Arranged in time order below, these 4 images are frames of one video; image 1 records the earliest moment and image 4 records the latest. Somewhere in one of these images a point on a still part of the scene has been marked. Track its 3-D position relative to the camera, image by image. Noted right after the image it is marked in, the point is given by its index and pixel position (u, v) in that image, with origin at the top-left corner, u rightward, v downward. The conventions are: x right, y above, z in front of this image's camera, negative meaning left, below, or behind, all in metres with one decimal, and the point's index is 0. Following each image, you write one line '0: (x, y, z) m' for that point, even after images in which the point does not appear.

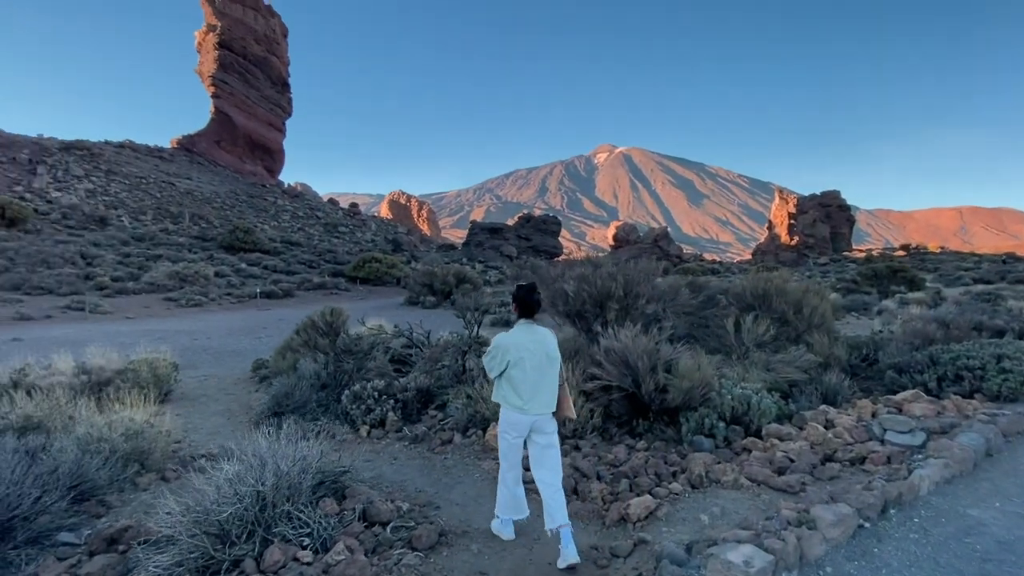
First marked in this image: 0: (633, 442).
0: (+1.3, -1.6, +4.9) m
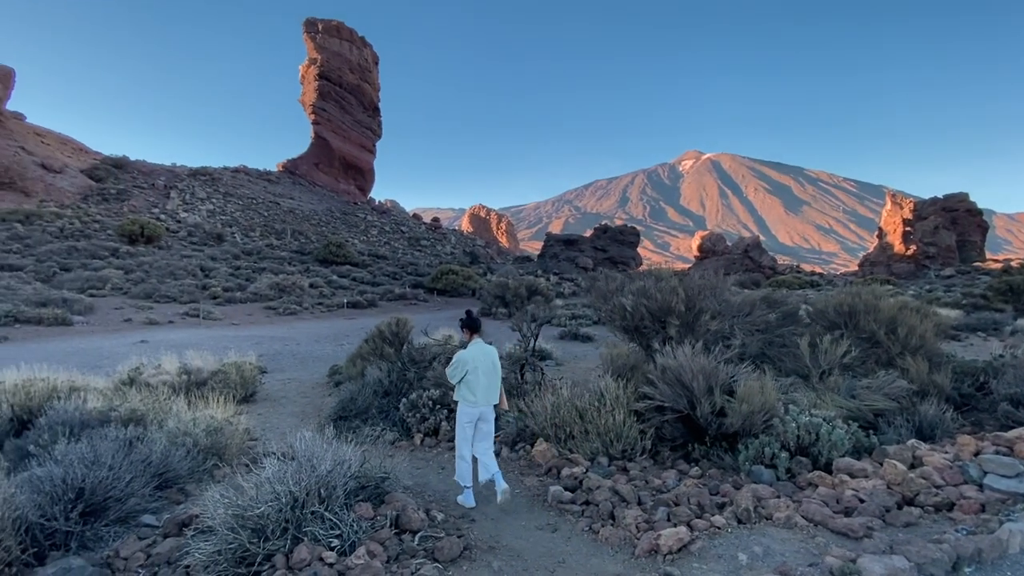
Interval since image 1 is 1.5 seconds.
0: (+1.7, -1.7, +4.6) m
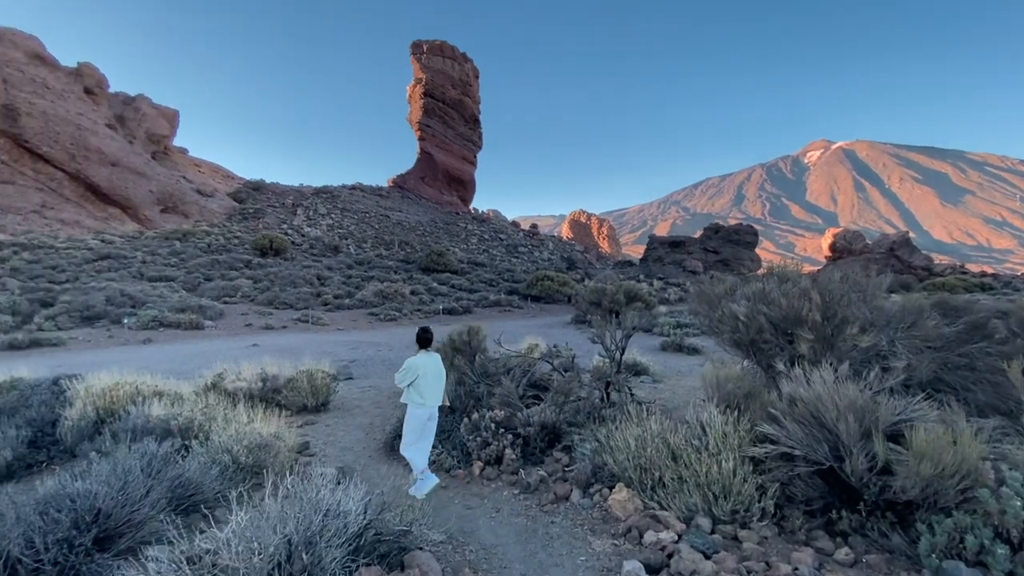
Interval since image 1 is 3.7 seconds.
0: (+2.1, -1.7, +3.2) m
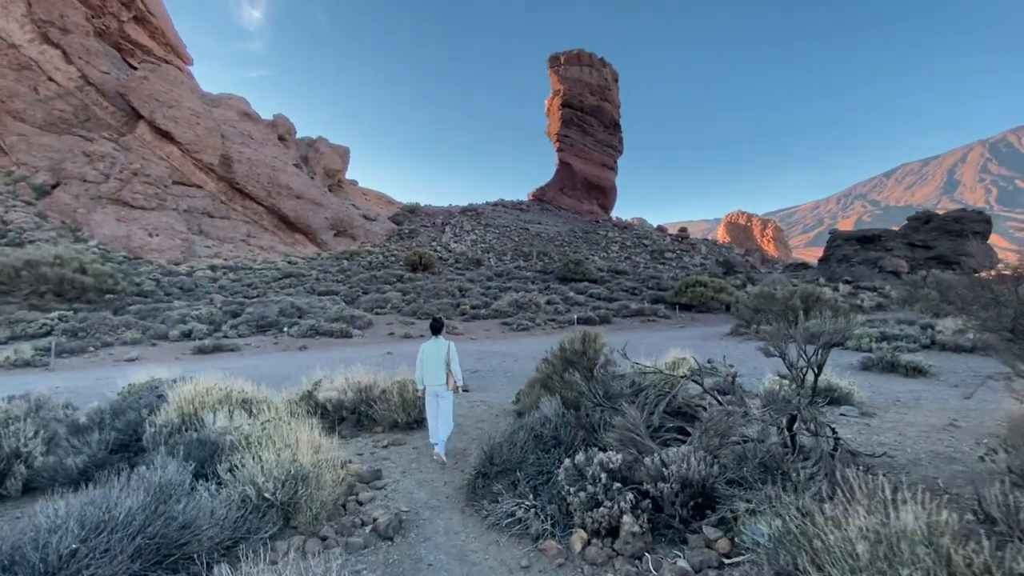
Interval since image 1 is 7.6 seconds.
0: (+2.3, -1.5, +0.8) m
